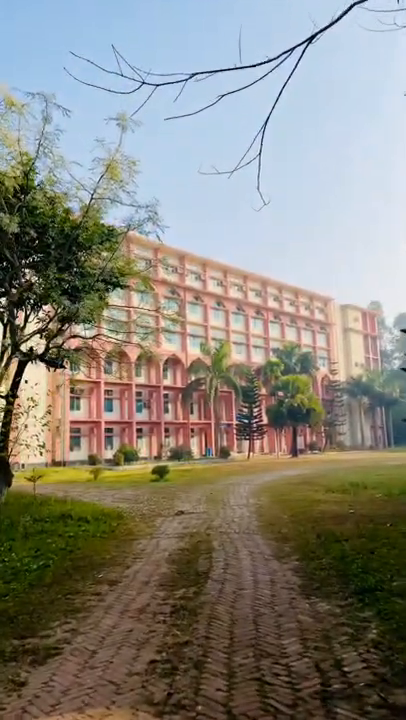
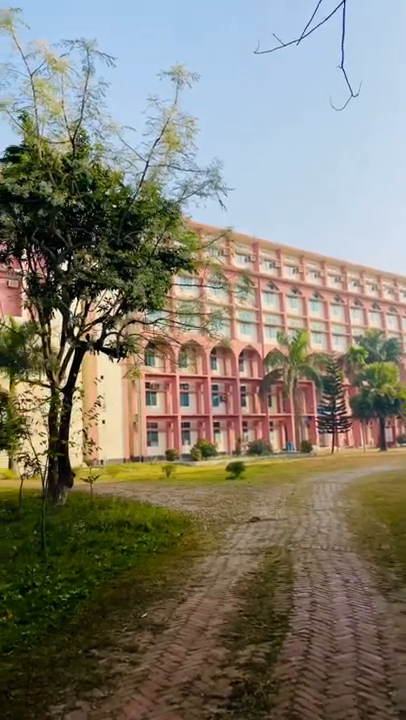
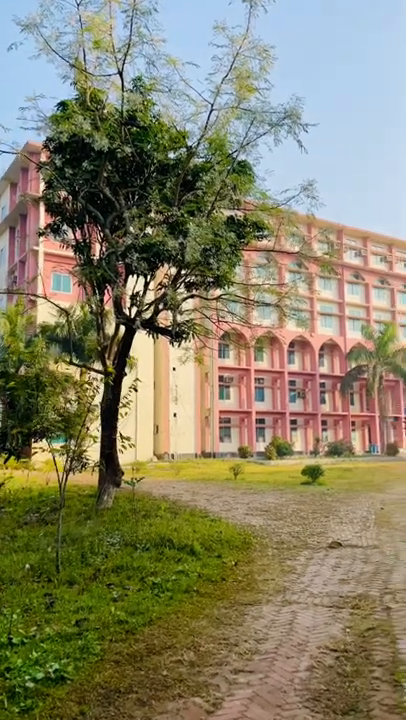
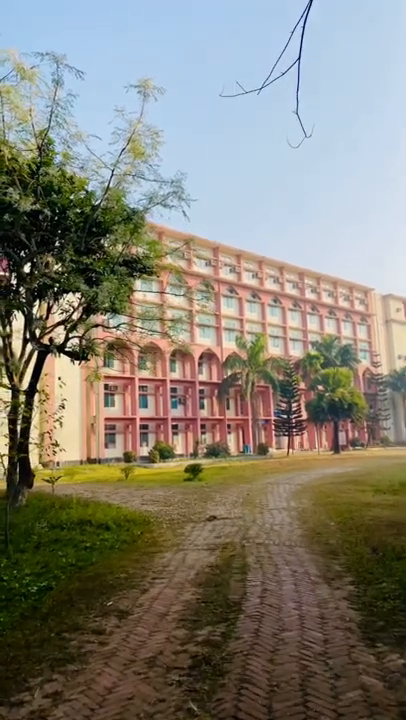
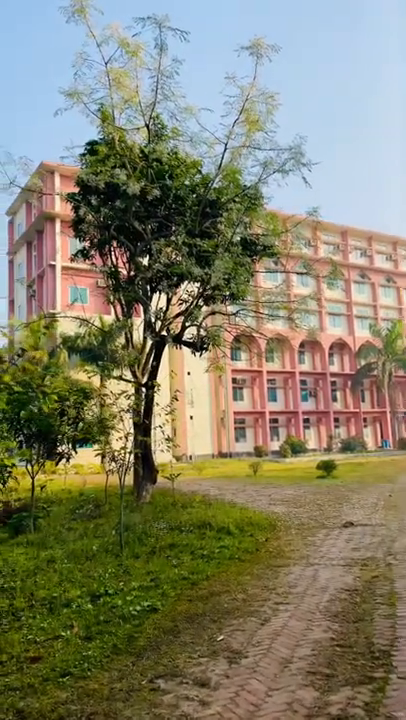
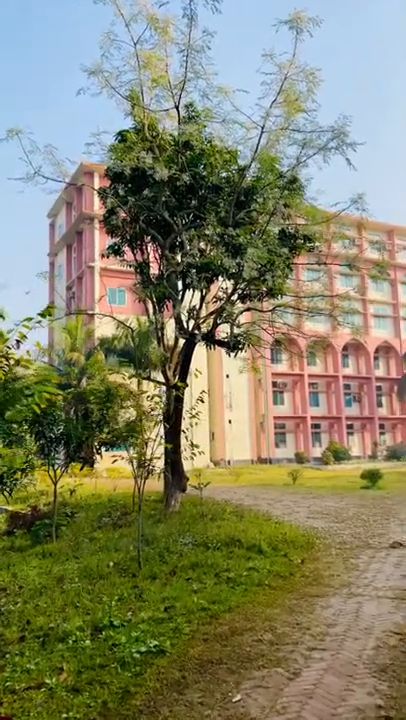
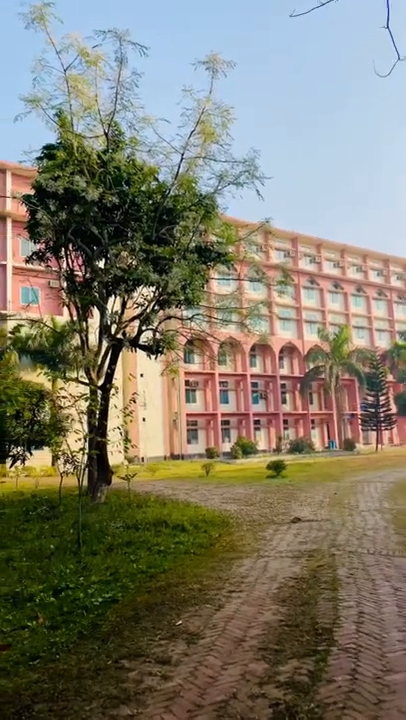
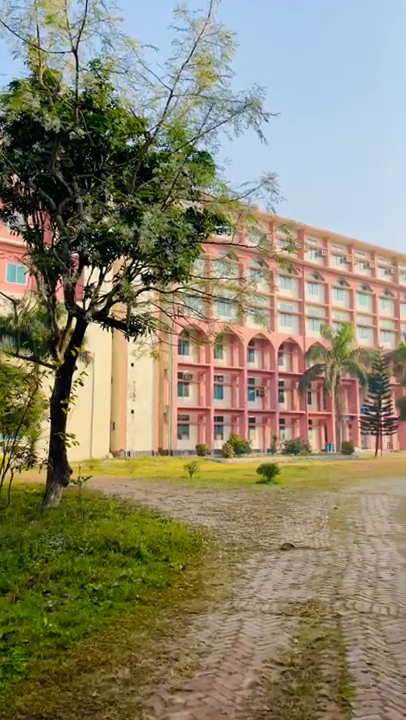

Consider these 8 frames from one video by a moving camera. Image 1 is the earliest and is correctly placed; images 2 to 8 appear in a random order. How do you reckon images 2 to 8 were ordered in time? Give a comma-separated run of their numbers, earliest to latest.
4, 2, 7, 5, 6, 3, 8
